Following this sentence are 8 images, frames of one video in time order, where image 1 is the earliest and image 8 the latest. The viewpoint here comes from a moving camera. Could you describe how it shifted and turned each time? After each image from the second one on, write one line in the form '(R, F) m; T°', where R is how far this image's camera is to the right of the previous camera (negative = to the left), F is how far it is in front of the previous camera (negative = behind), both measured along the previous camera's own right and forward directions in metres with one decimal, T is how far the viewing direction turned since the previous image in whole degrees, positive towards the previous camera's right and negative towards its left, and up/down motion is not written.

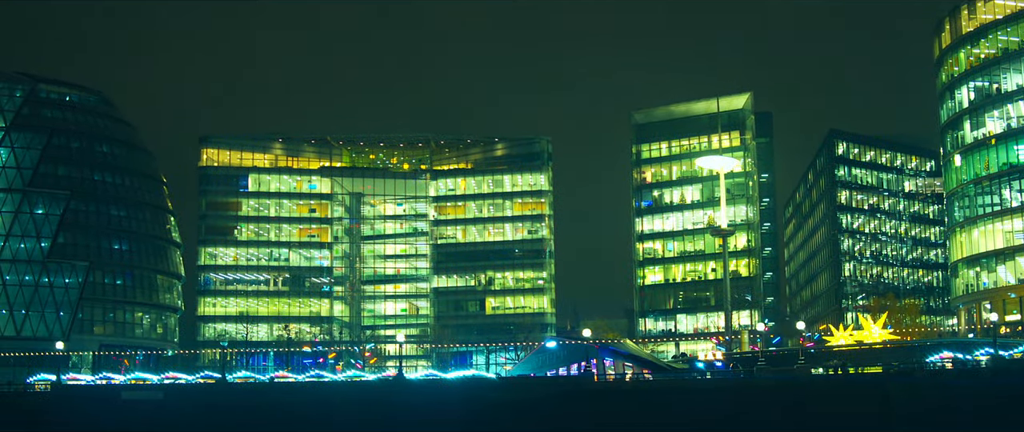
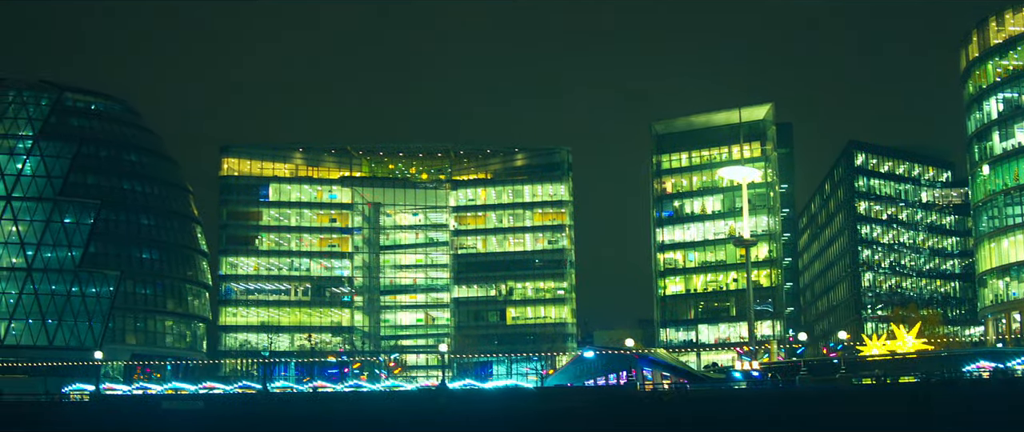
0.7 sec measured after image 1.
(-4.2, -0.2) m; +1°
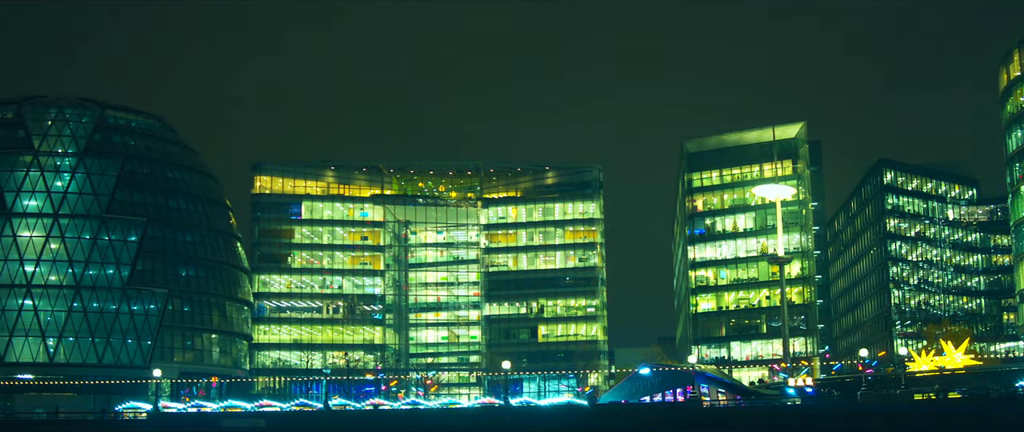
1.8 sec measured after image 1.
(-5.8, -0.4) m; +1°
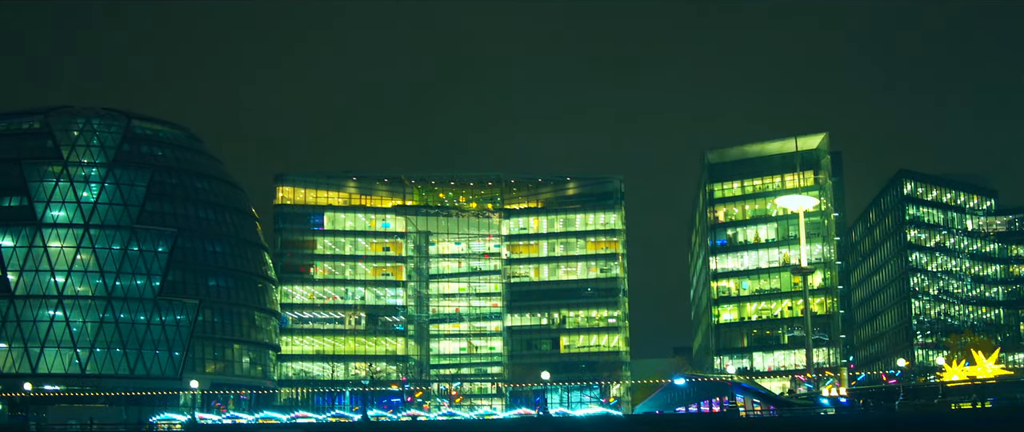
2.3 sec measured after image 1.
(-3.2, -0.2) m; 0°
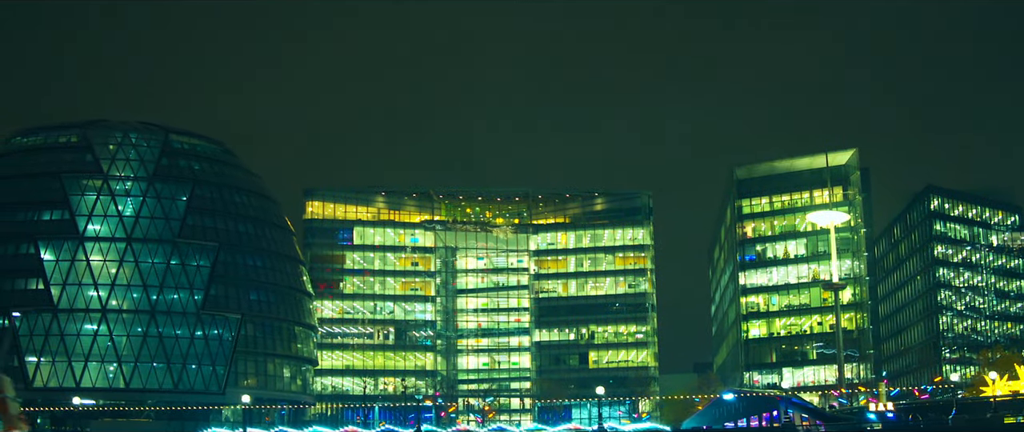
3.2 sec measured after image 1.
(-4.9, -0.1) m; +1°
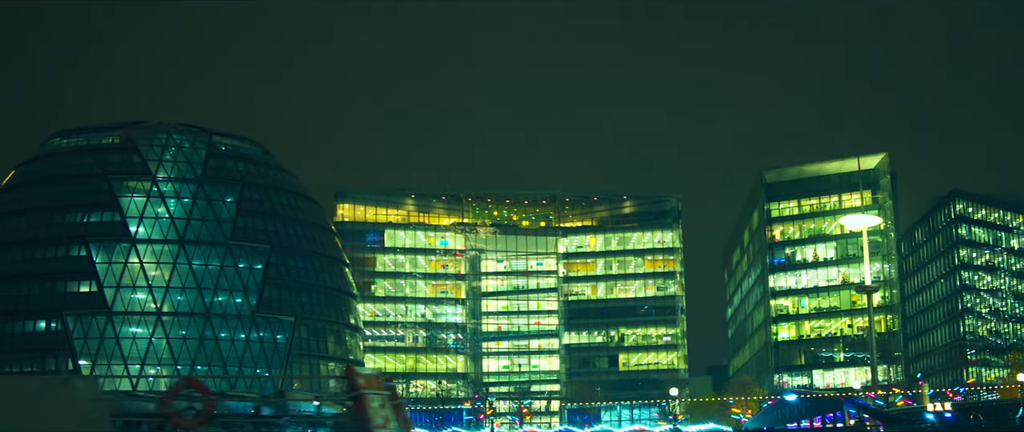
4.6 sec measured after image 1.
(-8.4, 0.0) m; +2°
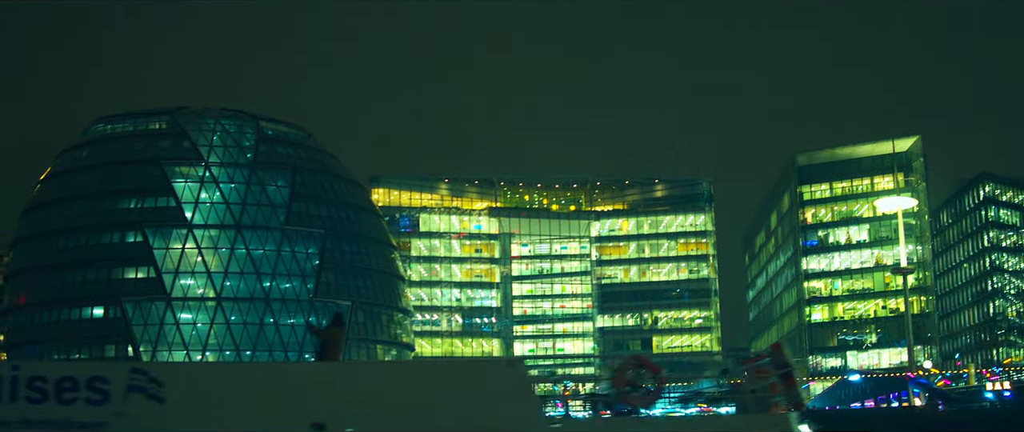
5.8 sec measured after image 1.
(-7.8, +0.1) m; +2°
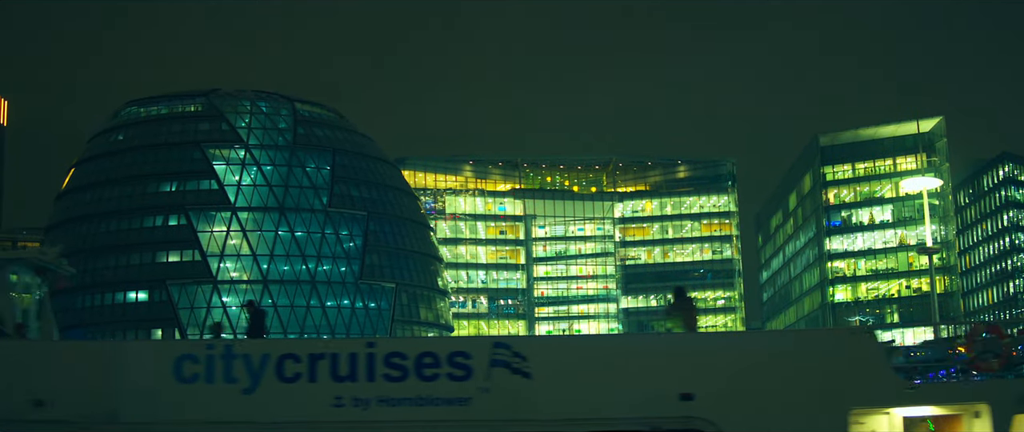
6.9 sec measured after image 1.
(-6.5, +0.3) m; +1°
